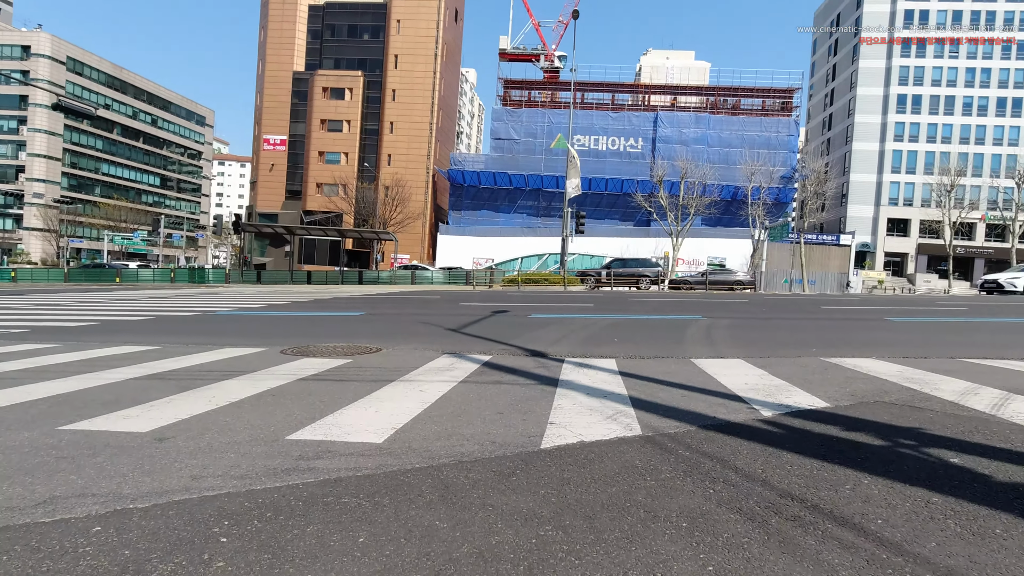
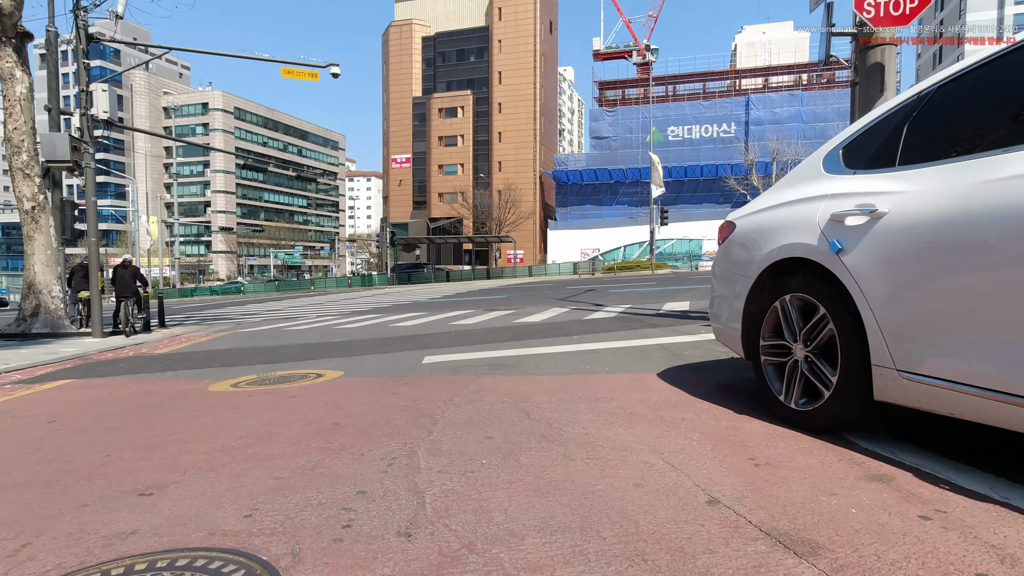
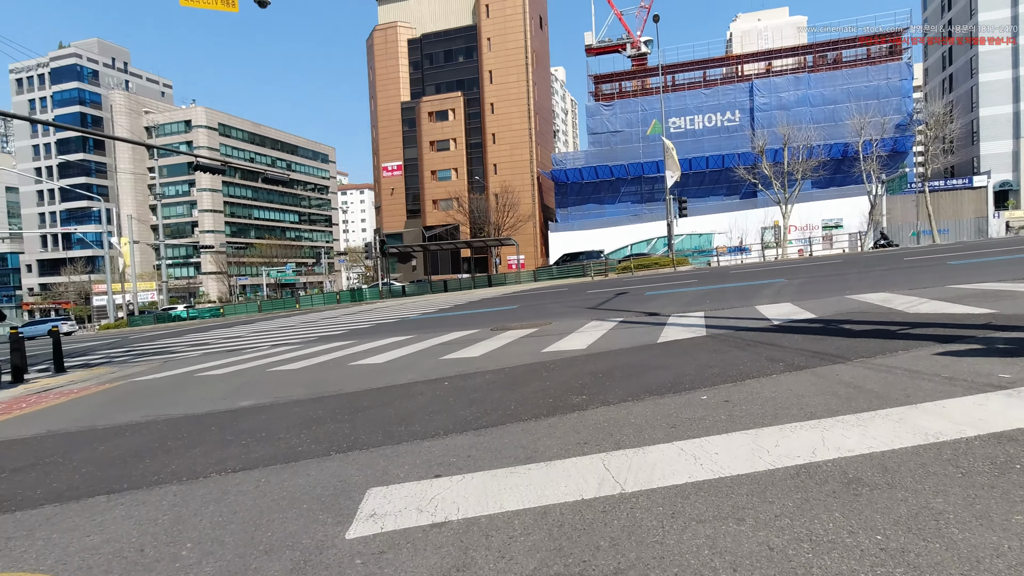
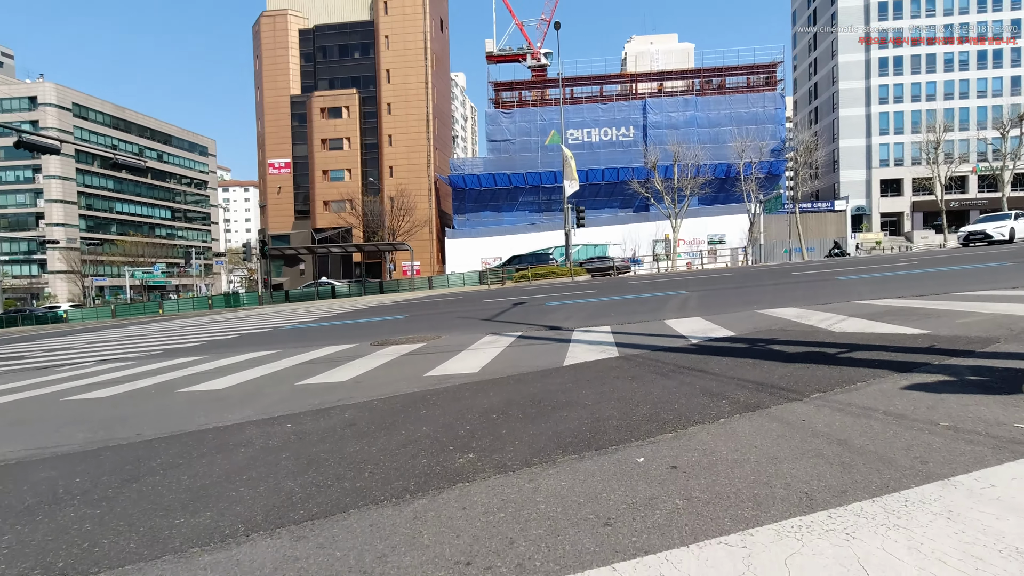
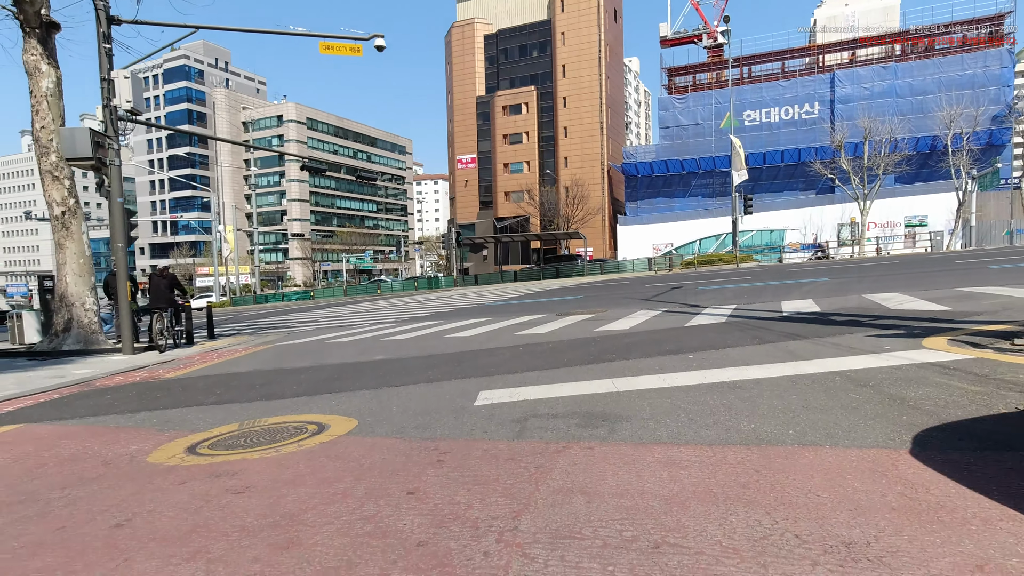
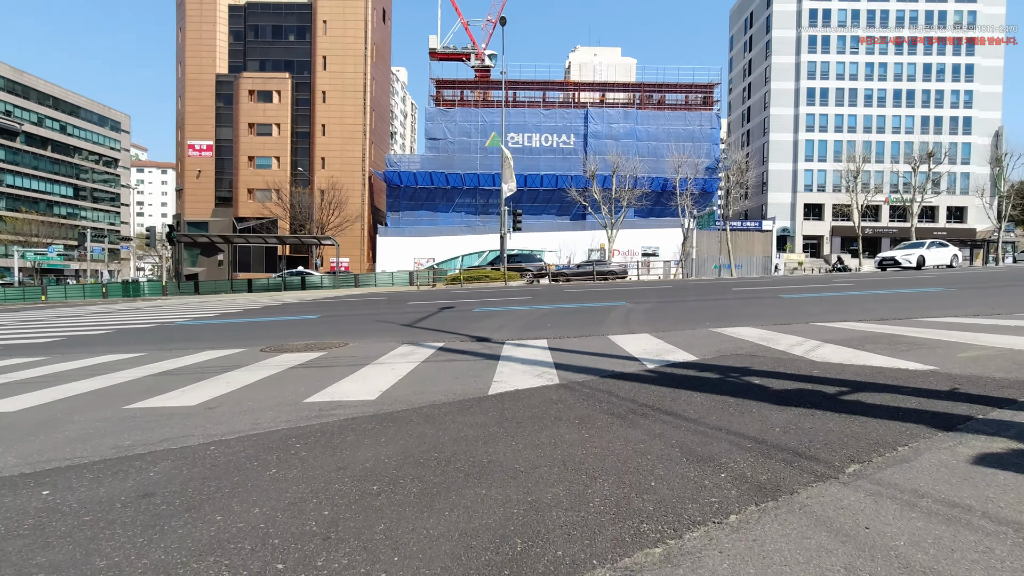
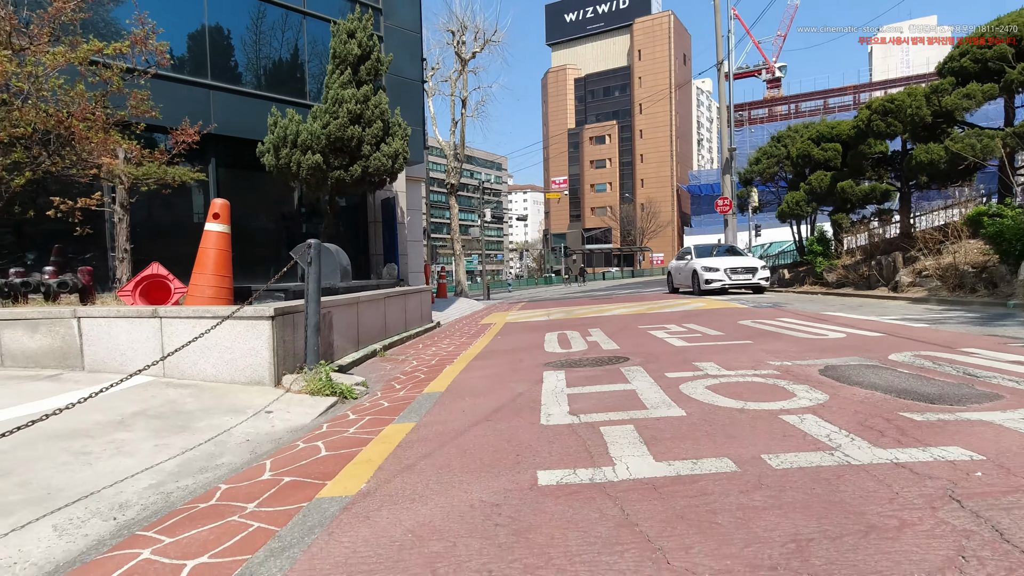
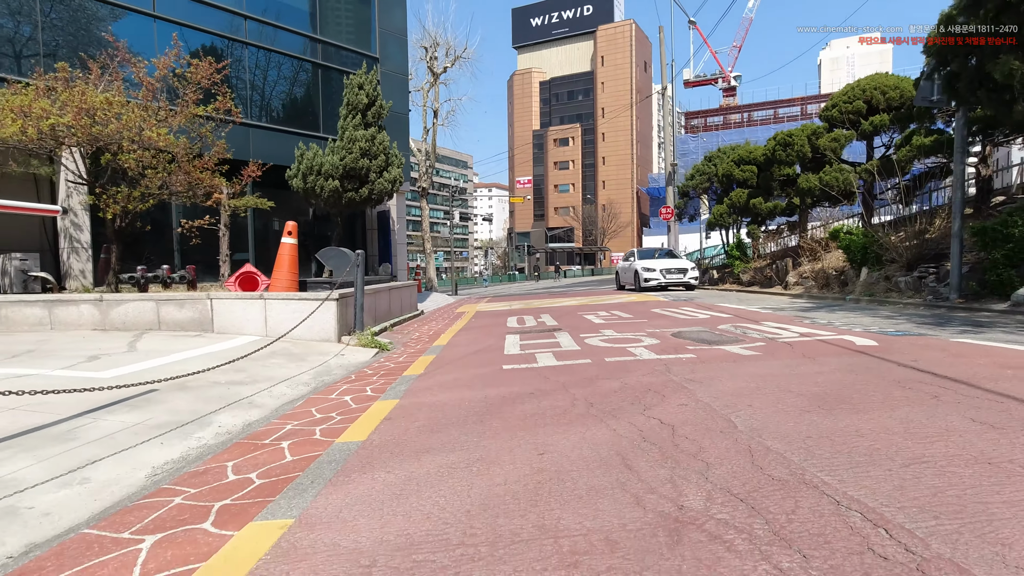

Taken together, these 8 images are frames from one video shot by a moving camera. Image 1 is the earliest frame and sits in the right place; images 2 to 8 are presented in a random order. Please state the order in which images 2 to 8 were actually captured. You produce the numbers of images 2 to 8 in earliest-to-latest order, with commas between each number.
6, 4, 3, 5, 2, 7, 8
